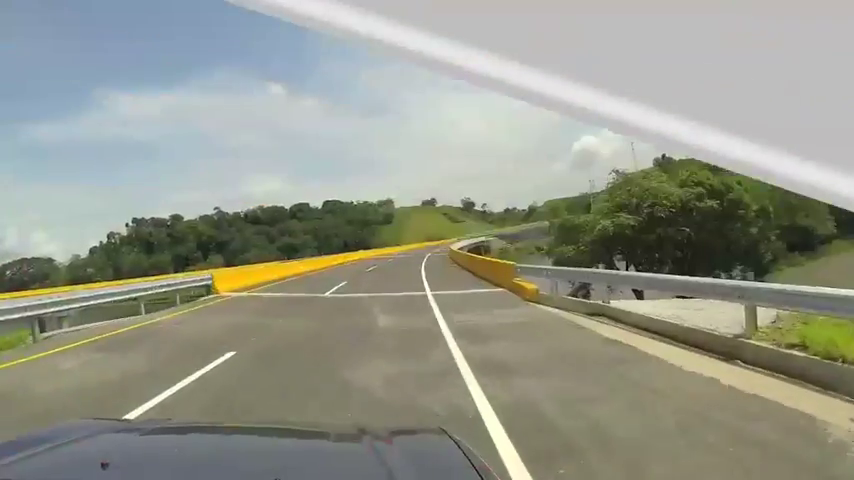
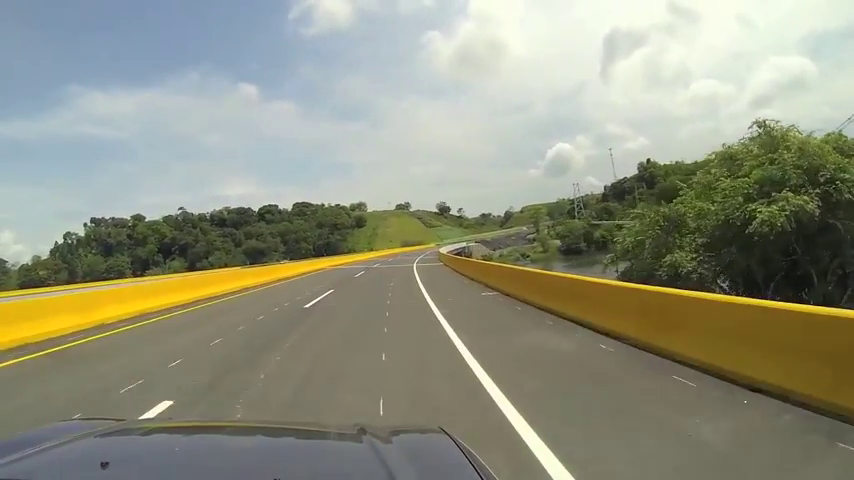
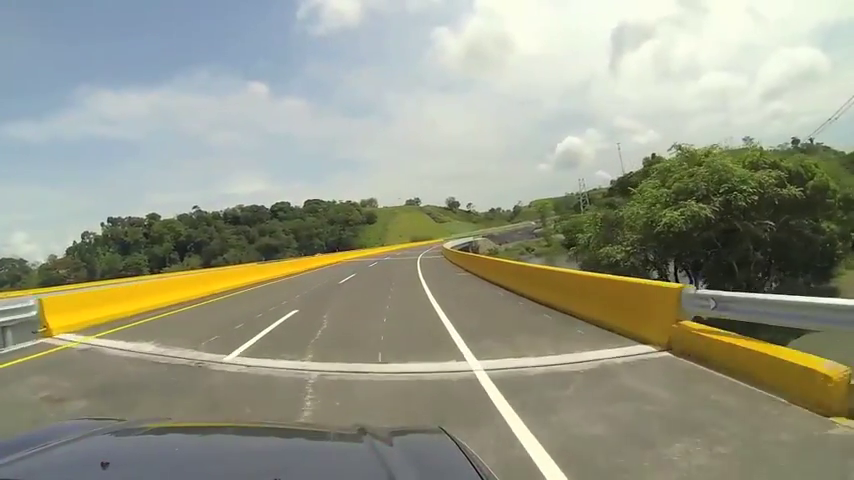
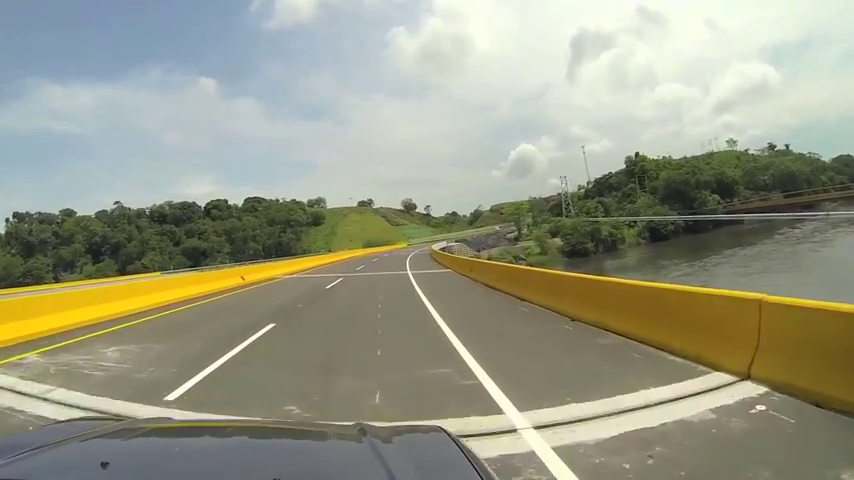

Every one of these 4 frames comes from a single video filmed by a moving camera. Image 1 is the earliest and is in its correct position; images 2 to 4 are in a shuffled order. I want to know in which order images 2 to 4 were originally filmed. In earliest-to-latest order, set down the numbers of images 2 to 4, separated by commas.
3, 2, 4
